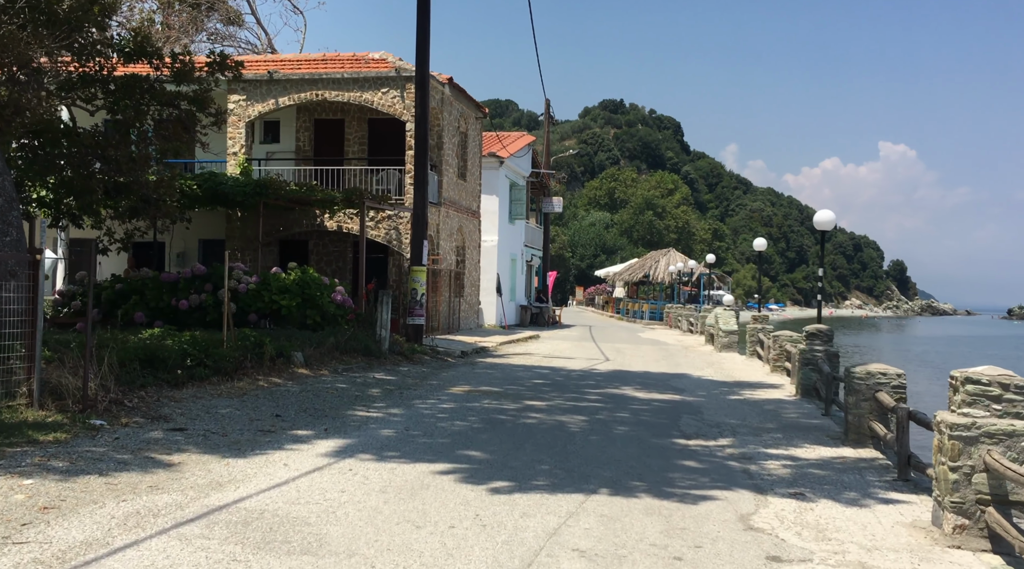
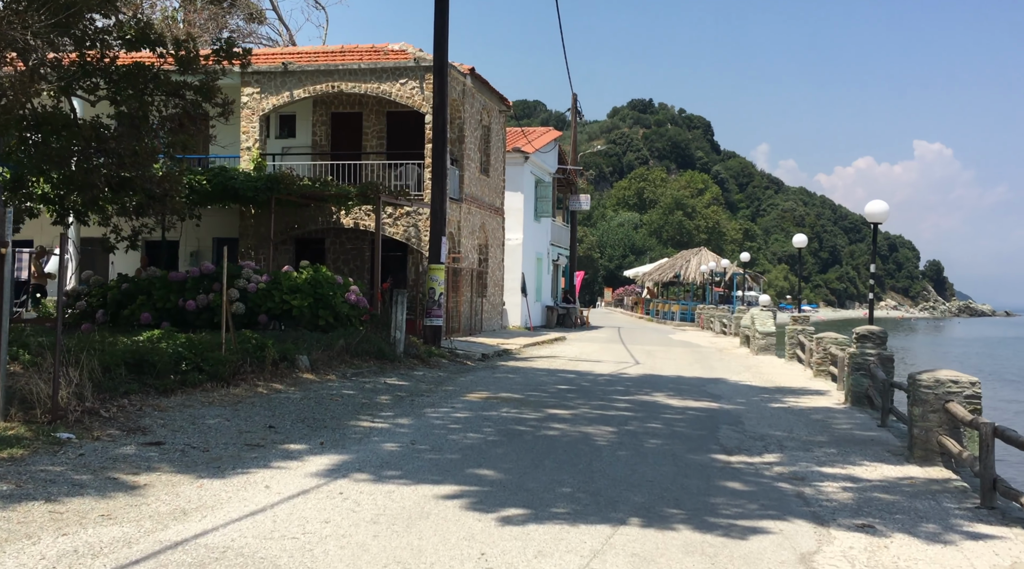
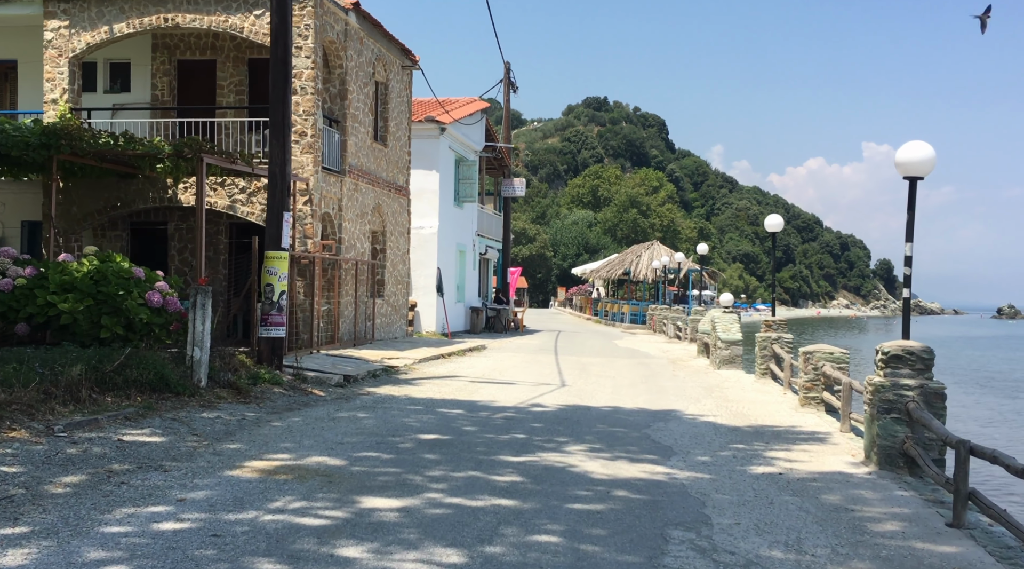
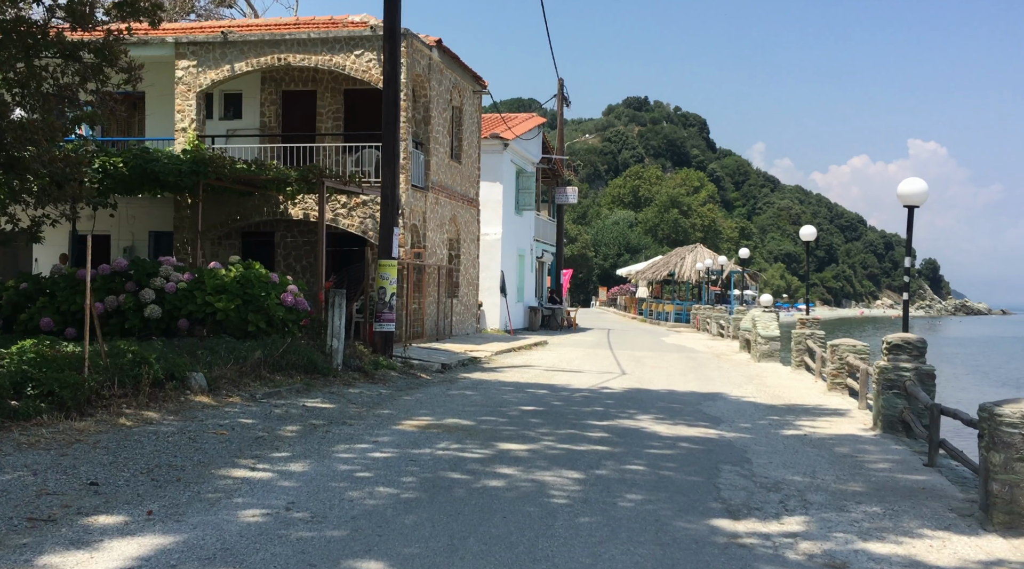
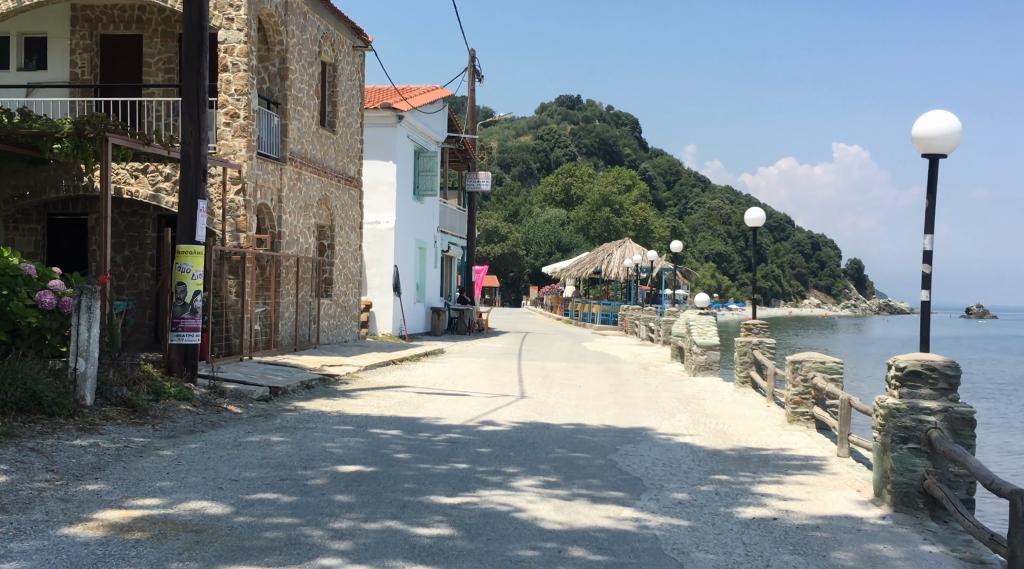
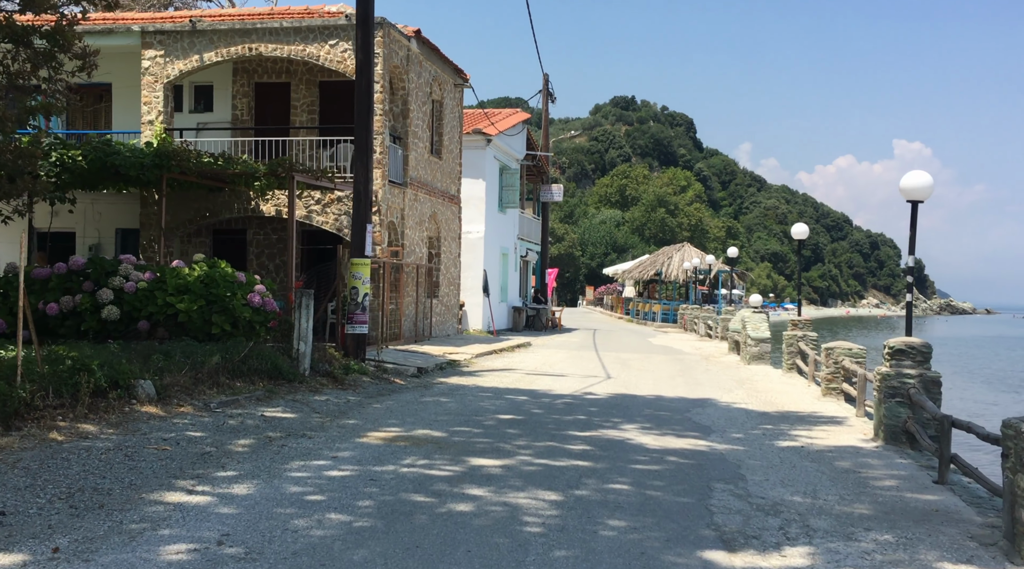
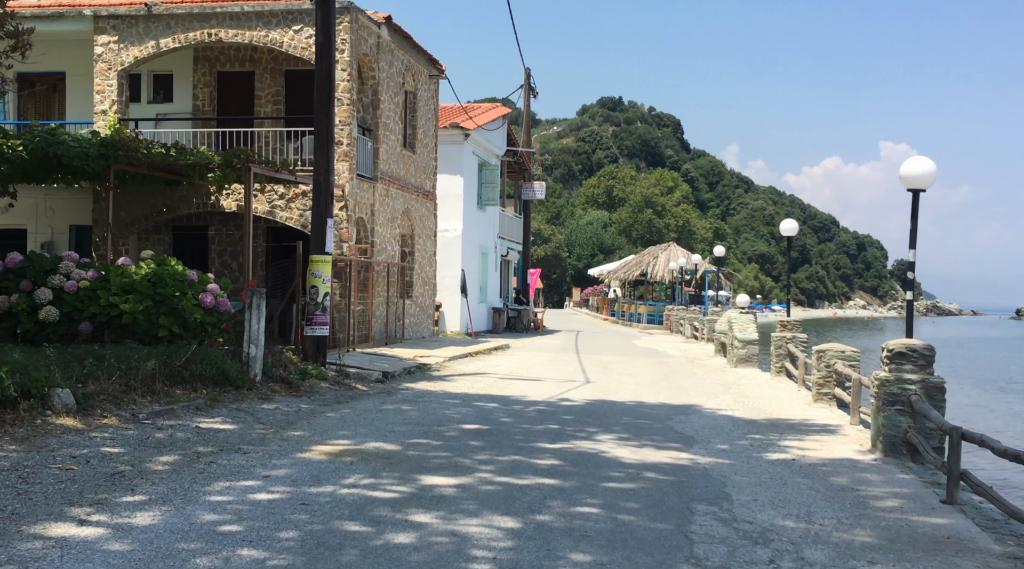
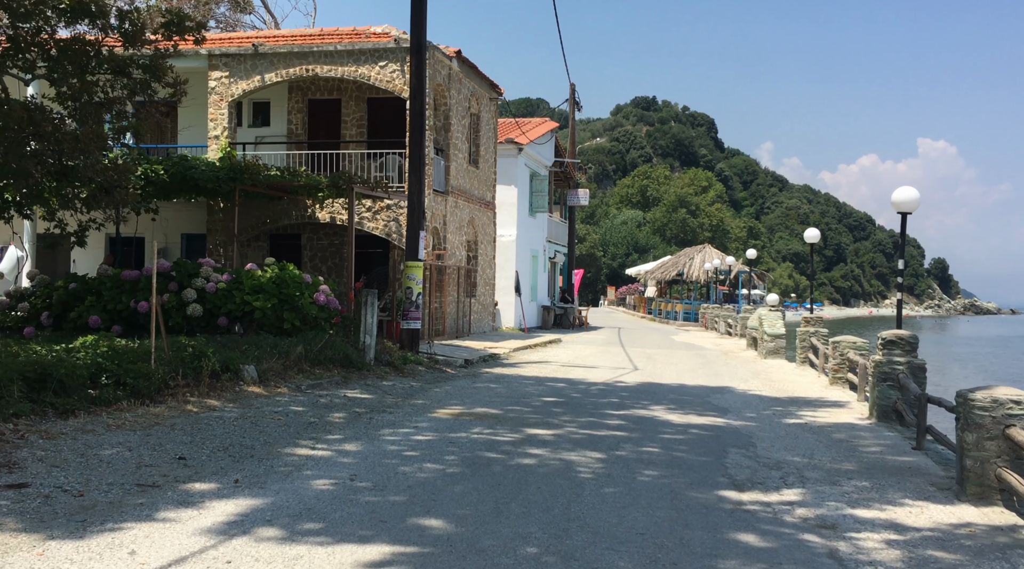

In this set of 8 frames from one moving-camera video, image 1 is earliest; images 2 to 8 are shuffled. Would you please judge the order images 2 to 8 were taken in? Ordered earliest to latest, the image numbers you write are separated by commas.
2, 8, 4, 6, 7, 3, 5
